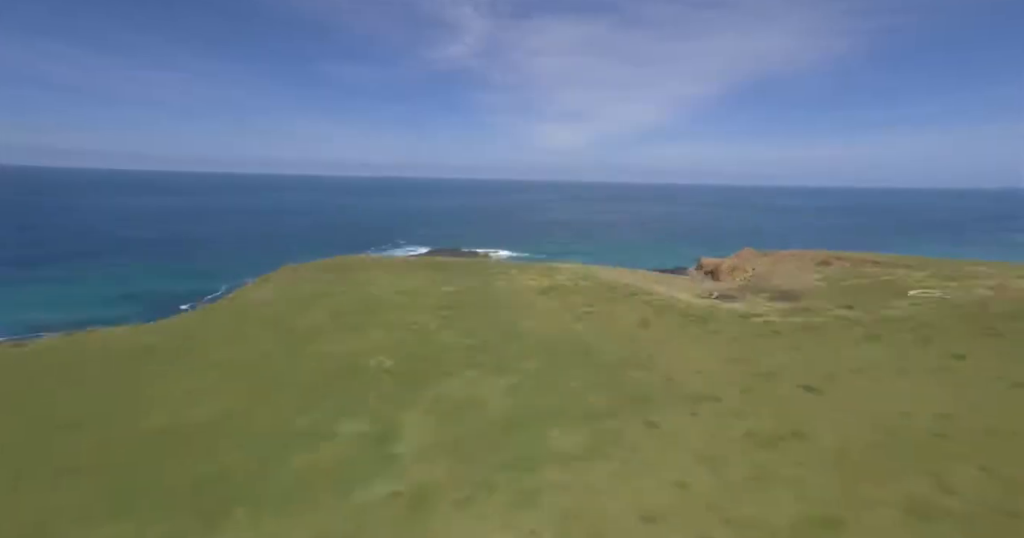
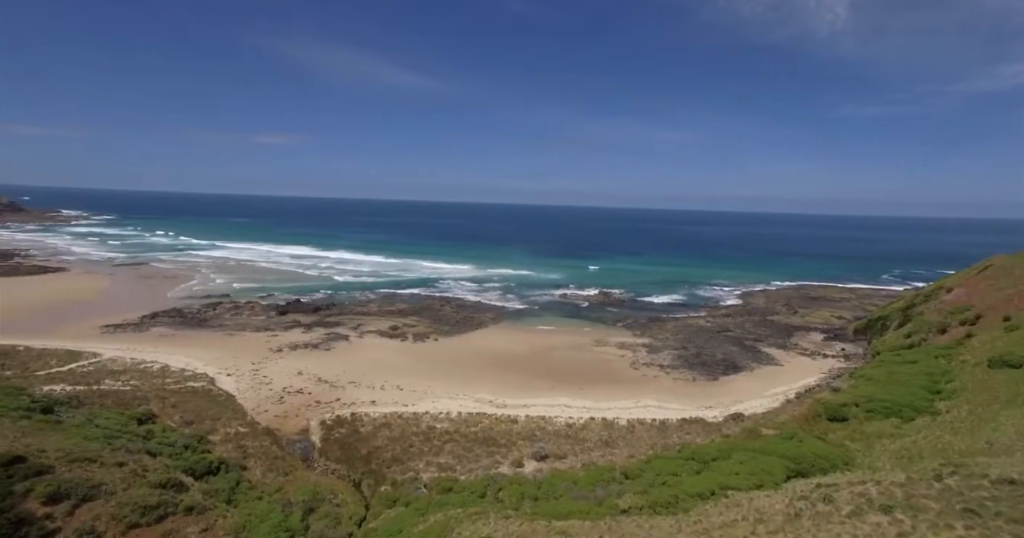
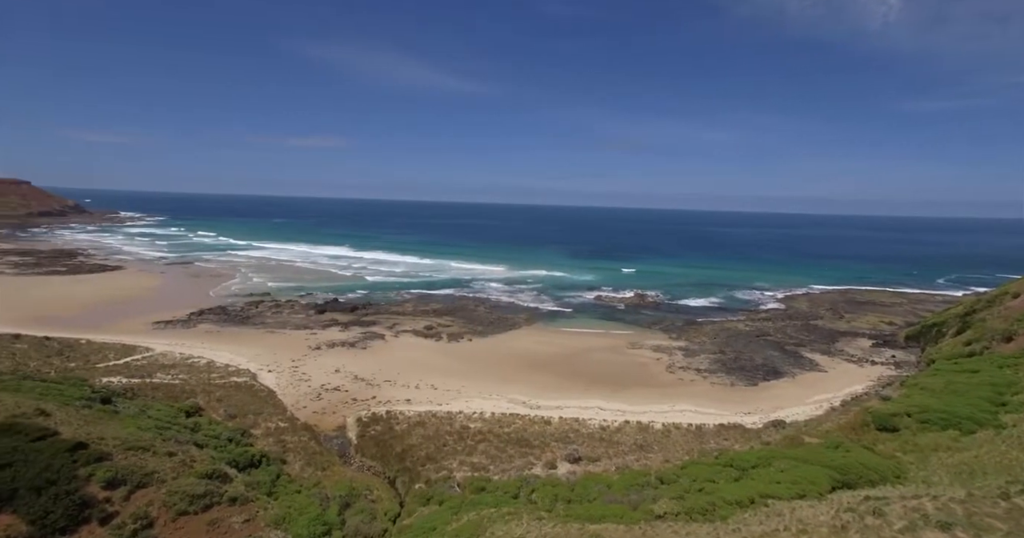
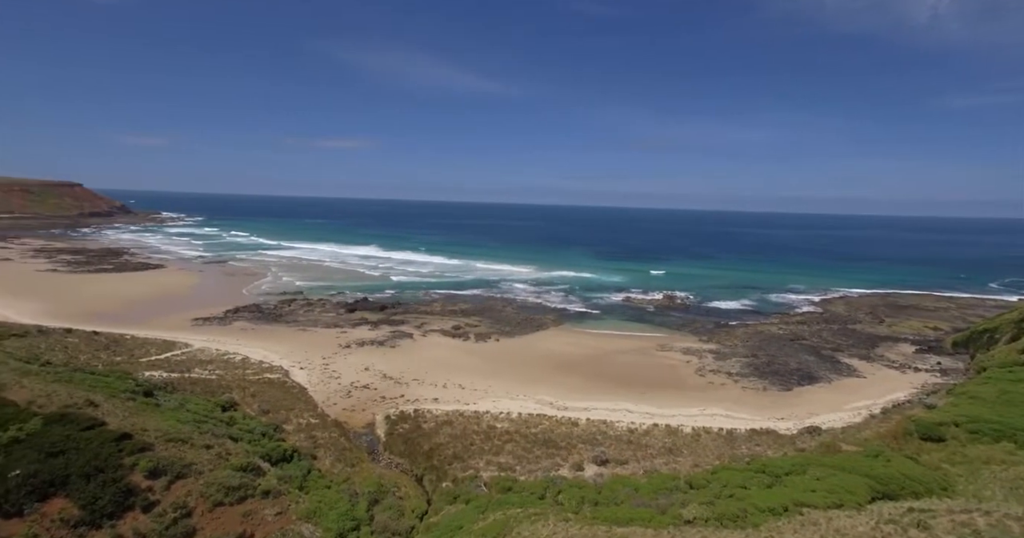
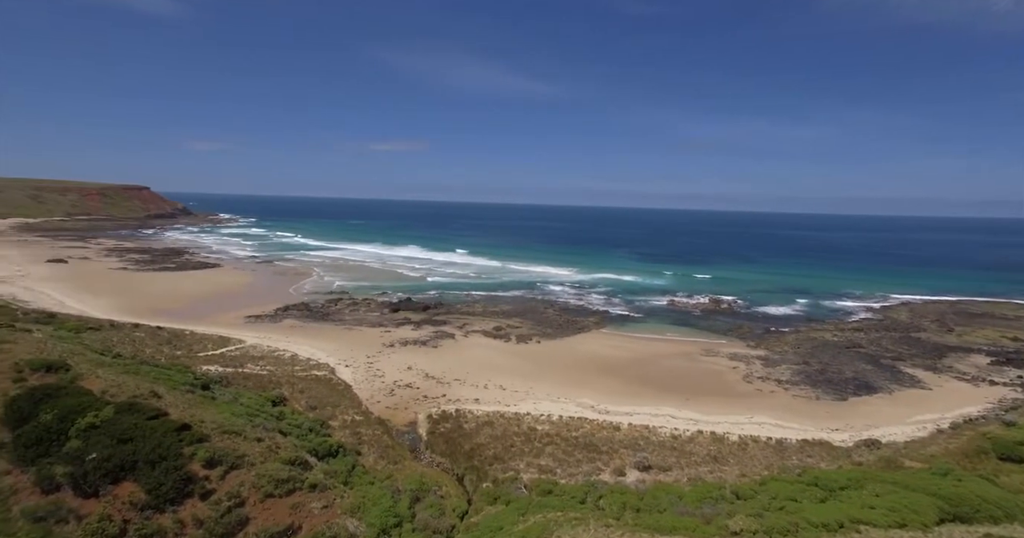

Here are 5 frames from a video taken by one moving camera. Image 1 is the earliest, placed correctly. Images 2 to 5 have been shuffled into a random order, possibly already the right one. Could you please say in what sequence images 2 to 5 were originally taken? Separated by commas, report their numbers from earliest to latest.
2, 3, 4, 5
